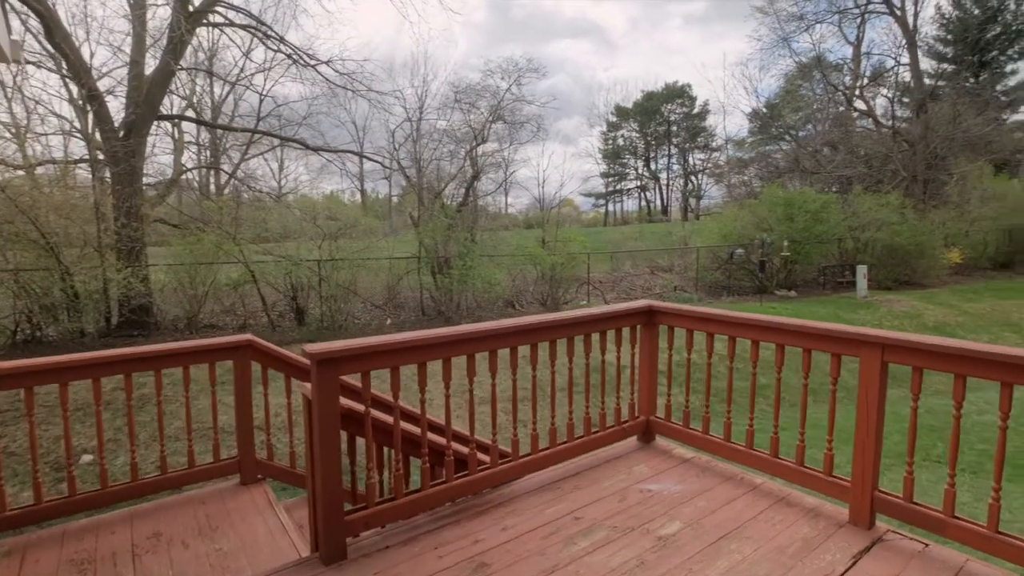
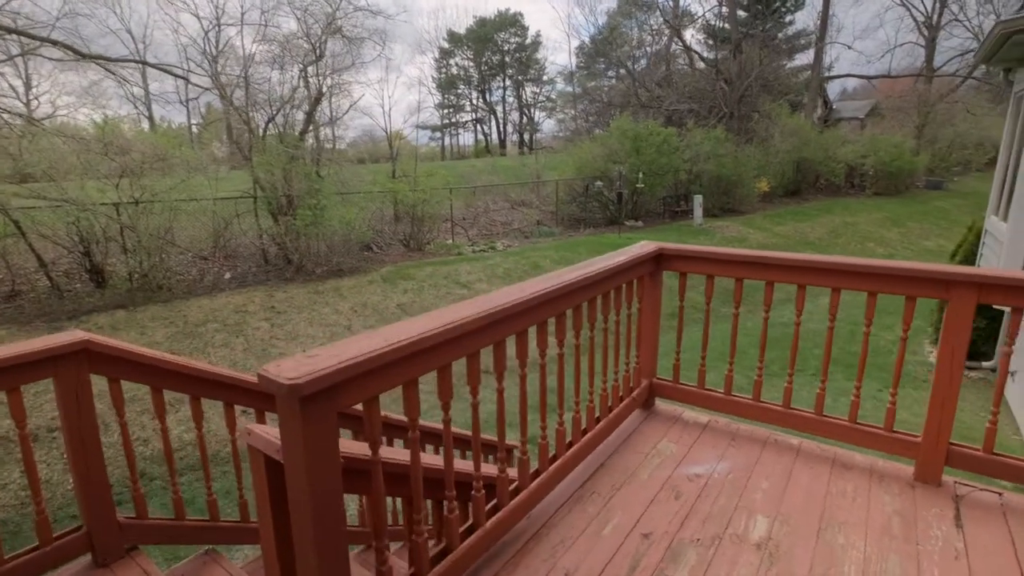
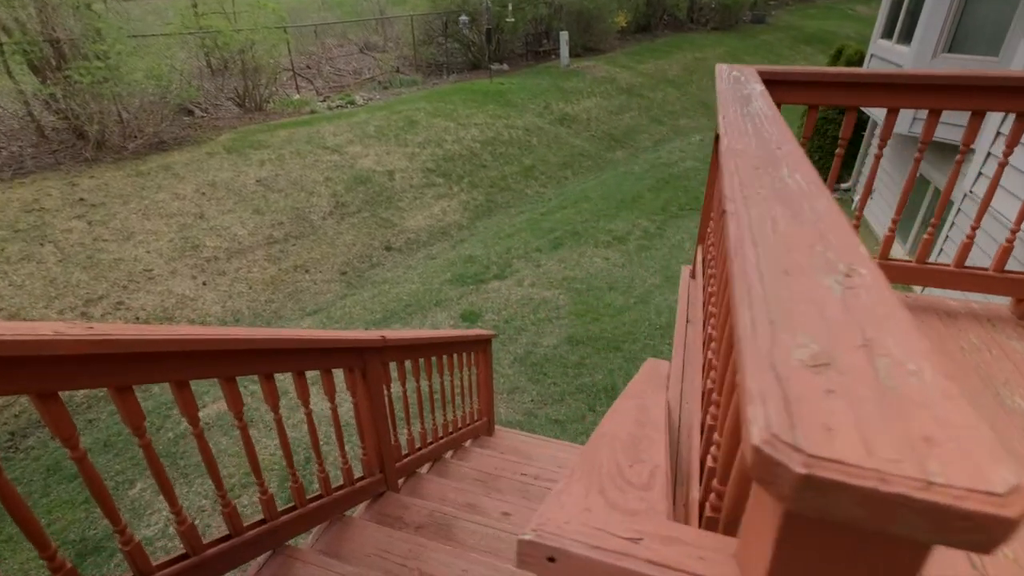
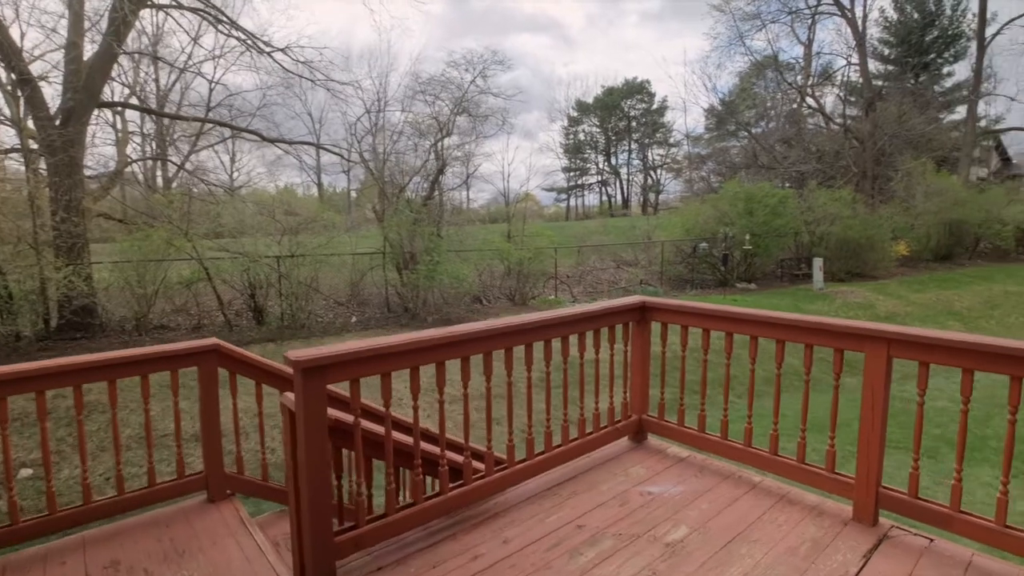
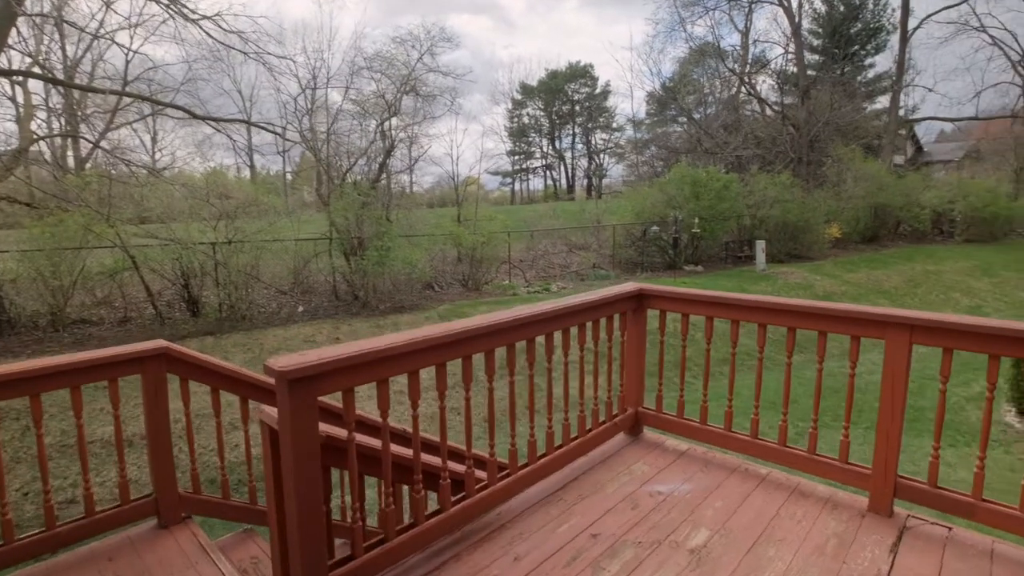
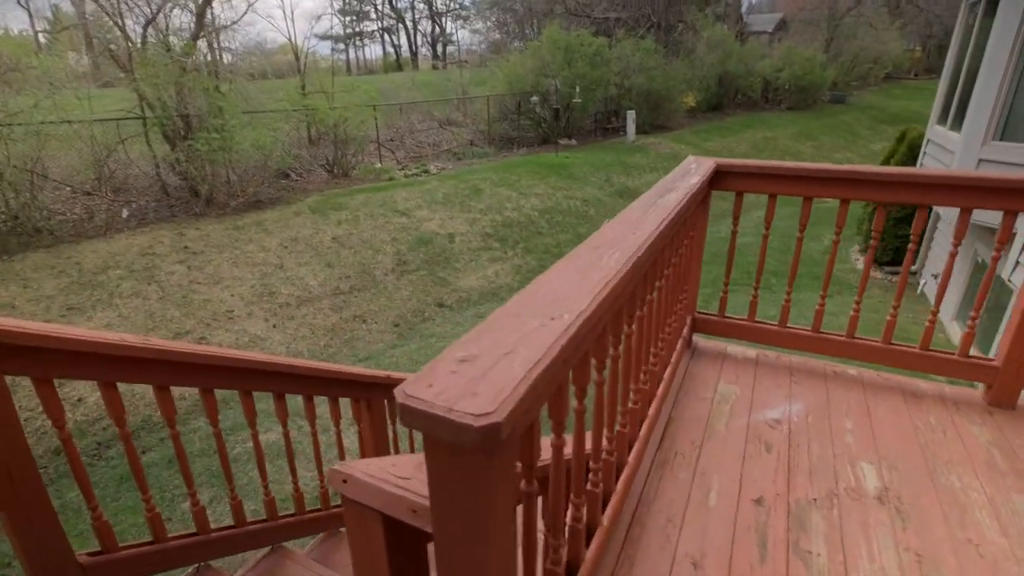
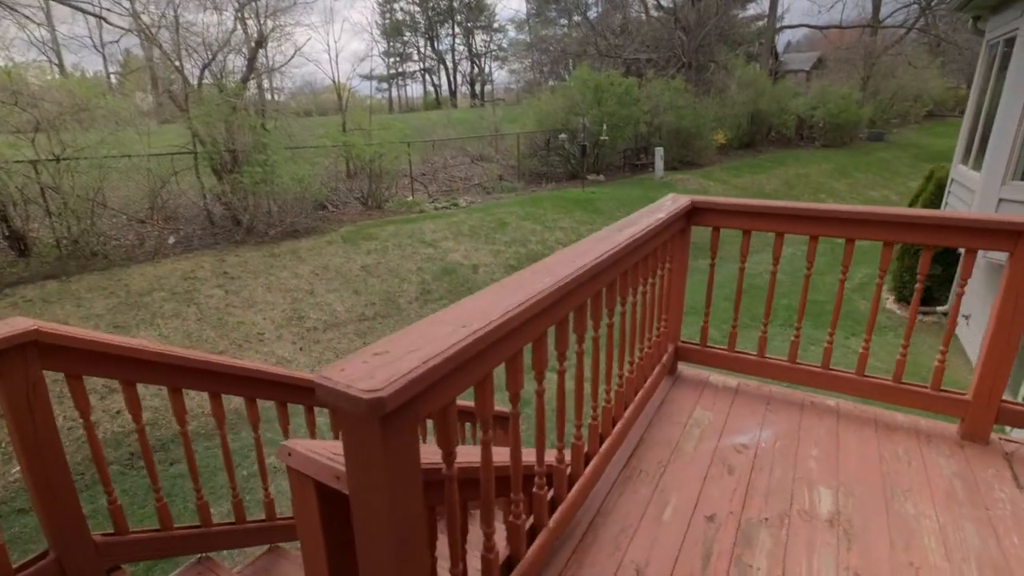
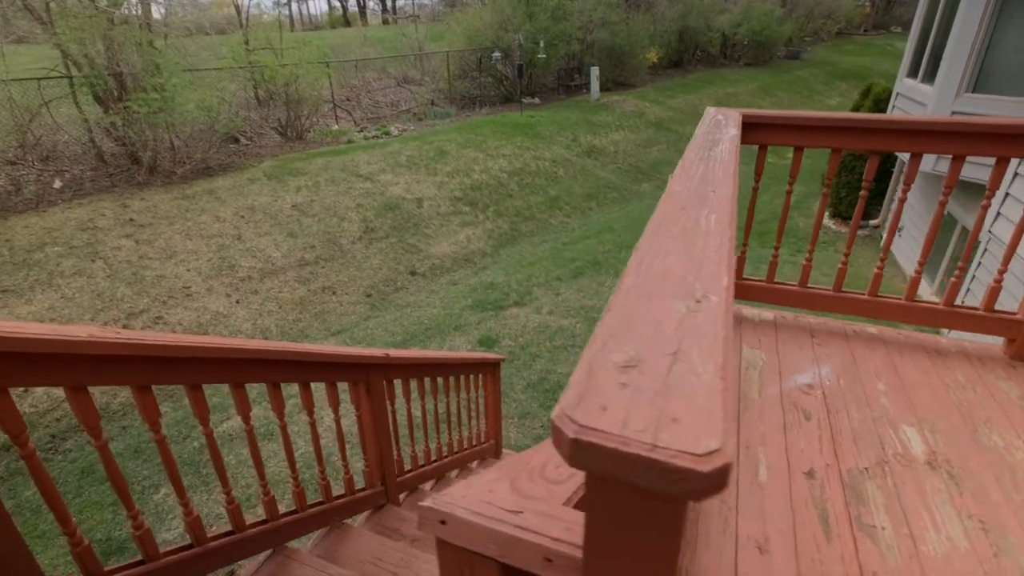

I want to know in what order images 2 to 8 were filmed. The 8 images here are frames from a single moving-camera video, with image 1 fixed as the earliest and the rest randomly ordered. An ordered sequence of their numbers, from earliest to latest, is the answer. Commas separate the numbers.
4, 5, 2, 7, 6, 8, 3
